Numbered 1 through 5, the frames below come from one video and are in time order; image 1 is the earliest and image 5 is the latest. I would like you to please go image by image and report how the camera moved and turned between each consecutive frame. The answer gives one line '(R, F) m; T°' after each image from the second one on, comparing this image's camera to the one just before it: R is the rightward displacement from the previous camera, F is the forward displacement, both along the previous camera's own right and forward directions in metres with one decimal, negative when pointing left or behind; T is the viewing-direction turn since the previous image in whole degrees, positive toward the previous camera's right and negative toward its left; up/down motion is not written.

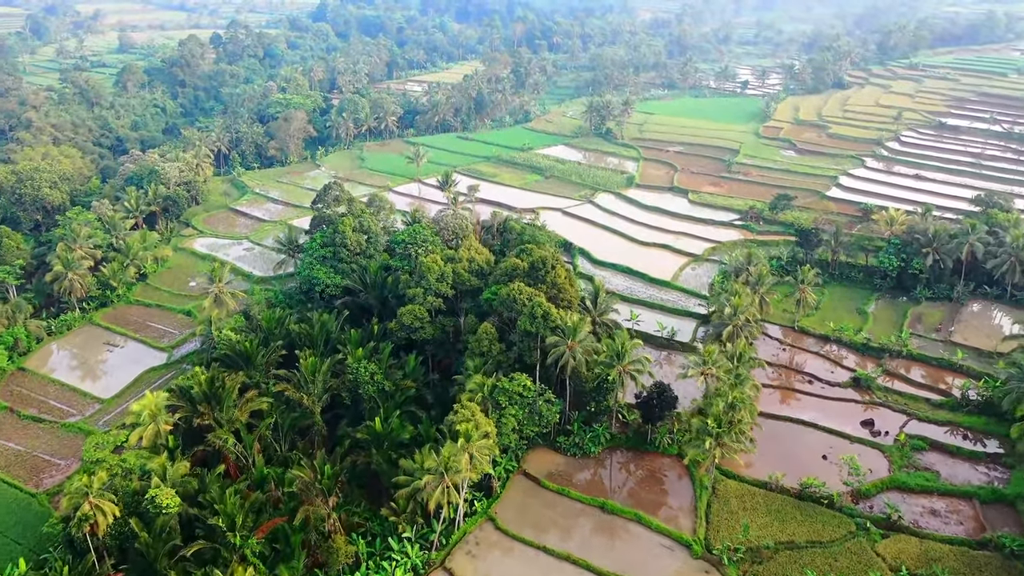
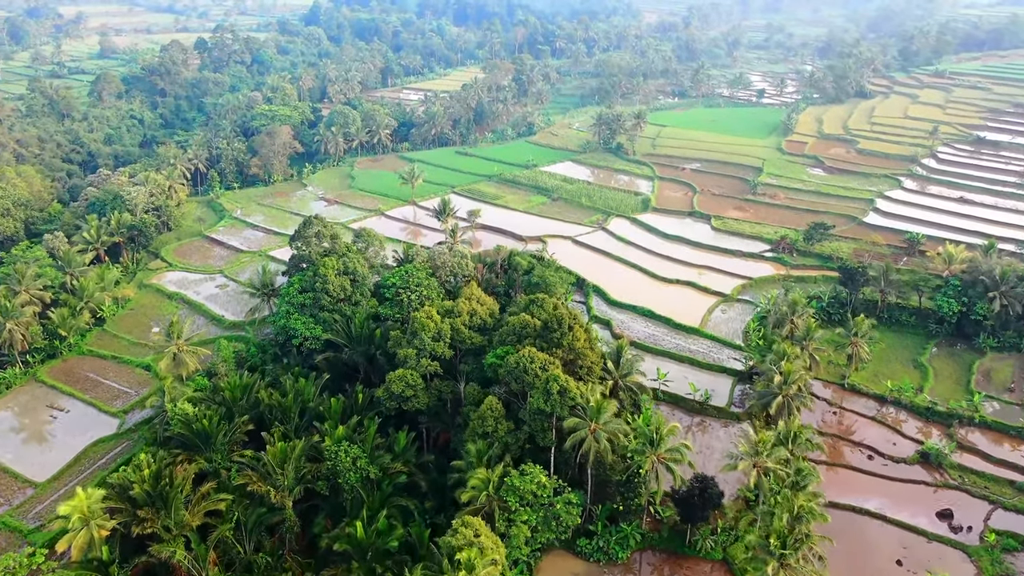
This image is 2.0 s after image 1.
(-0.4, +4.7) m; 0°
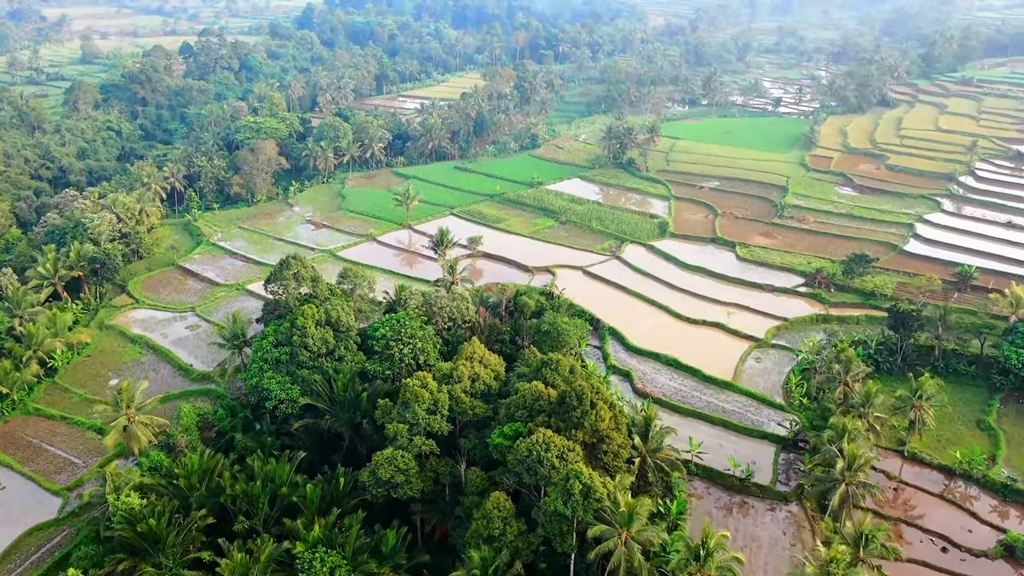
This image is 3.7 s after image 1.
(-0.4, +4.2) m; 0°
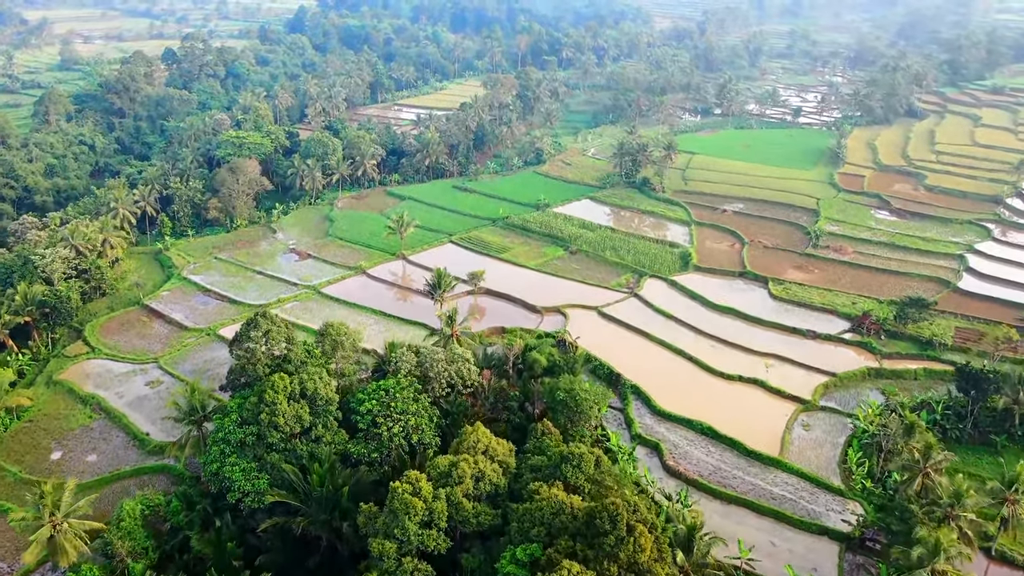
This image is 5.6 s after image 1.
(-0.4, +4.5) m; 0°
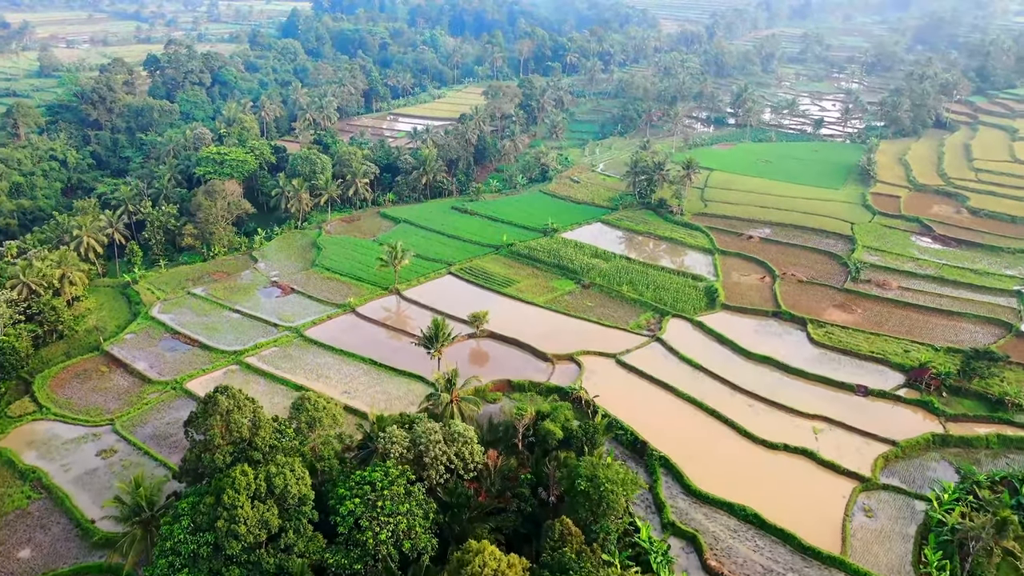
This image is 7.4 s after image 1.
(-0.4, +4.1) m; 0°
